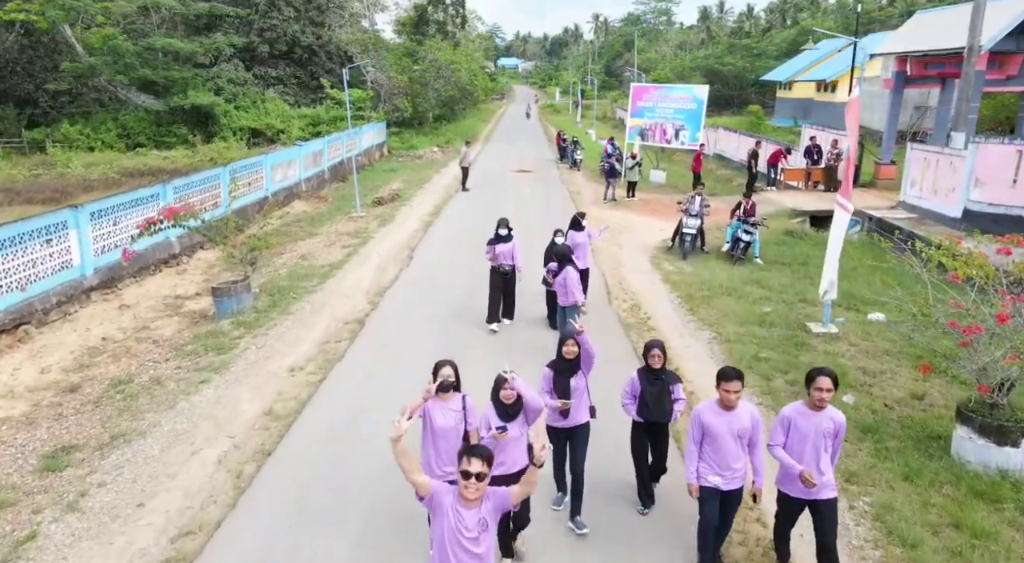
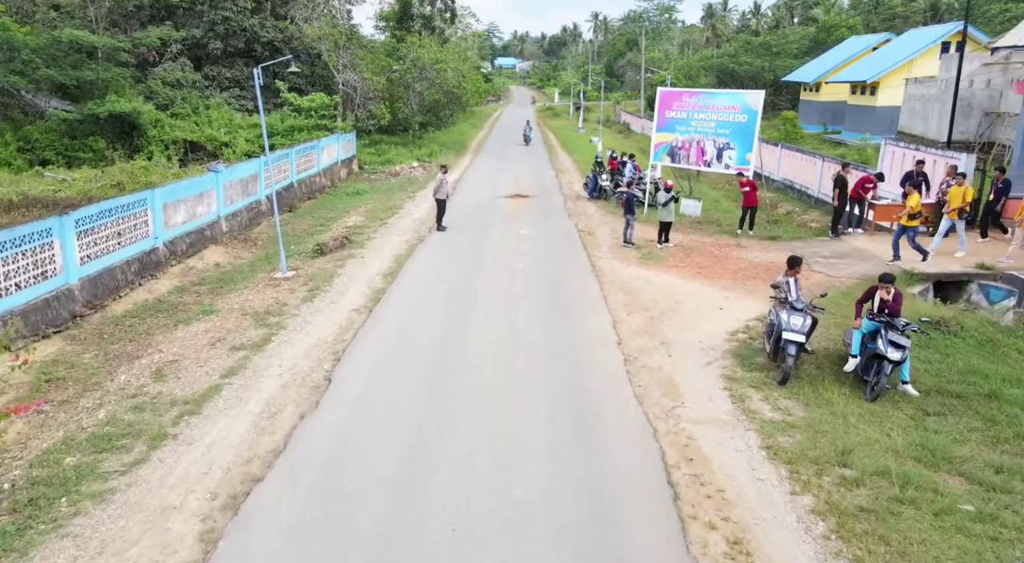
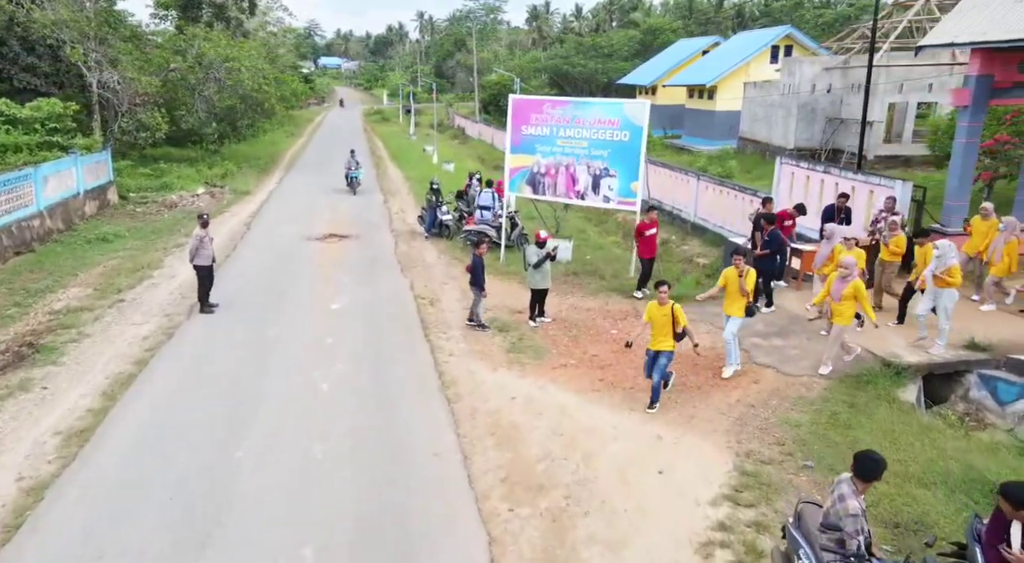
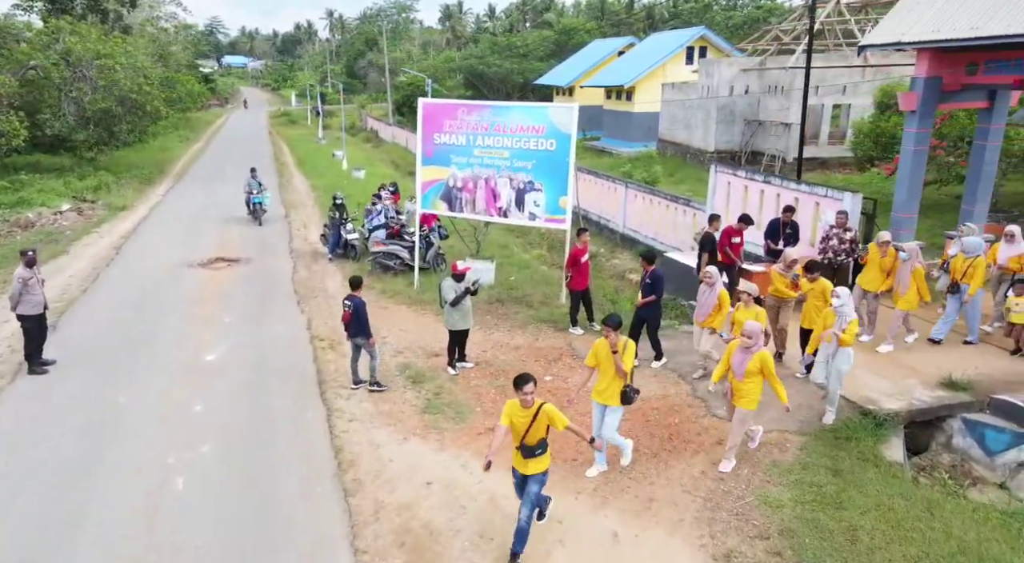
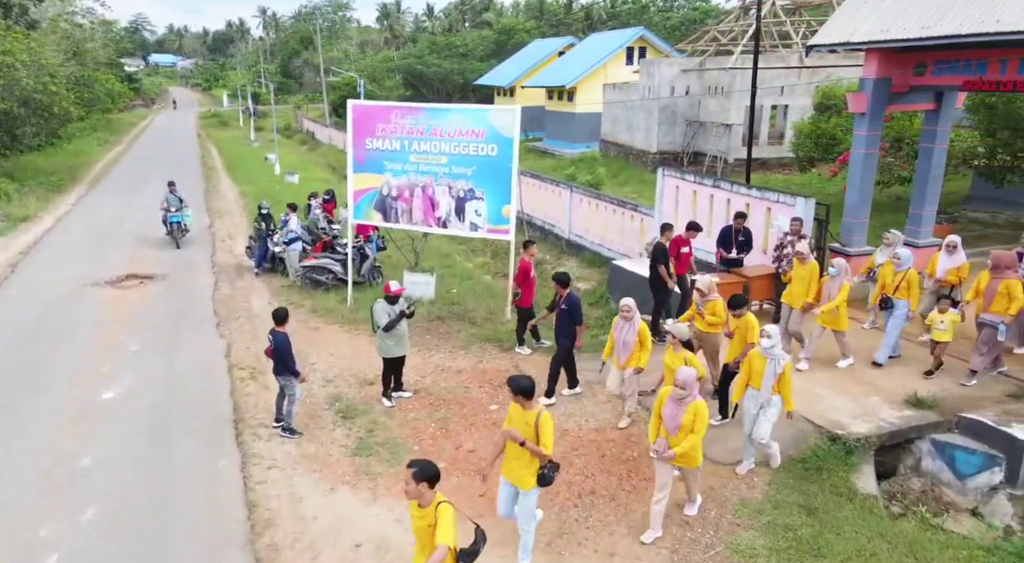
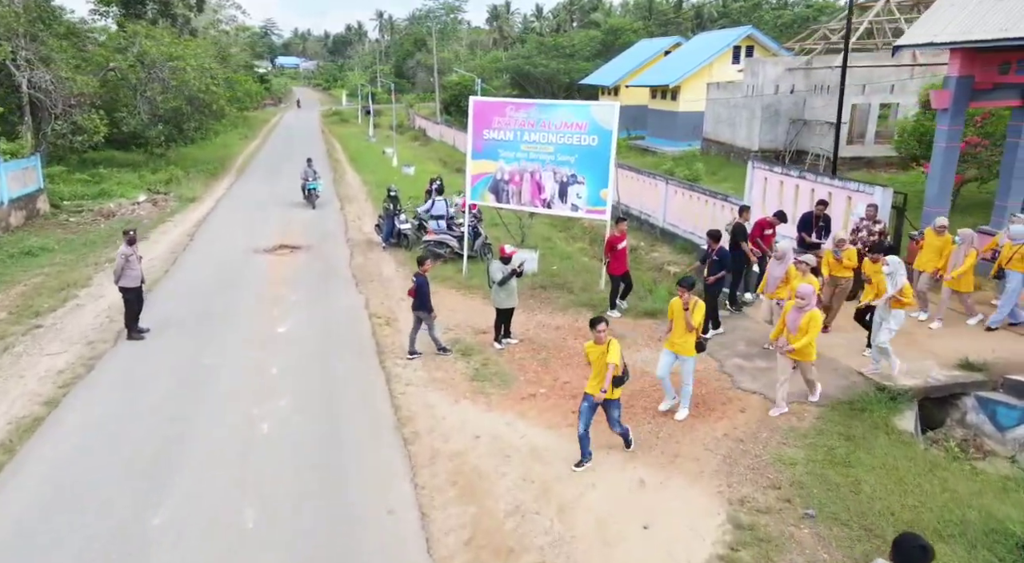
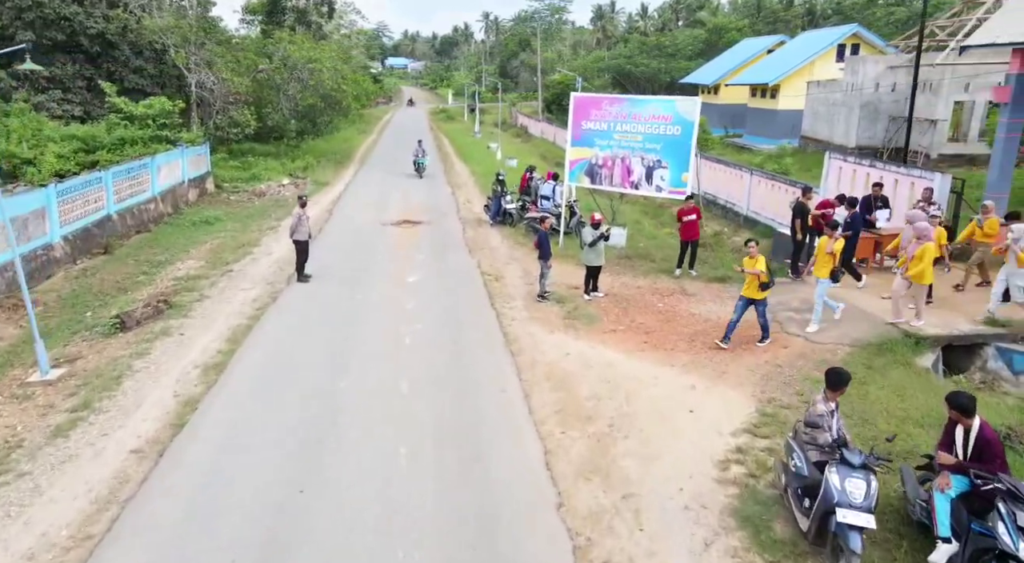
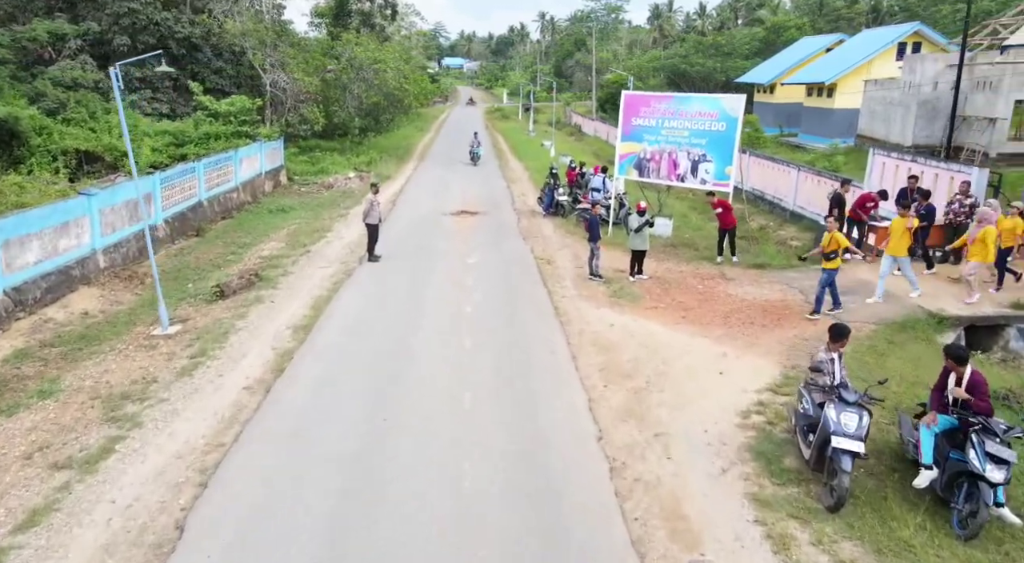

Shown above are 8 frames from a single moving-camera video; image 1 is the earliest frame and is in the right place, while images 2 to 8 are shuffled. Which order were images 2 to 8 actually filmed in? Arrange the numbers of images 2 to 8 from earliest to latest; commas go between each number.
2, 8, 7, 3, 6, 4, 5
